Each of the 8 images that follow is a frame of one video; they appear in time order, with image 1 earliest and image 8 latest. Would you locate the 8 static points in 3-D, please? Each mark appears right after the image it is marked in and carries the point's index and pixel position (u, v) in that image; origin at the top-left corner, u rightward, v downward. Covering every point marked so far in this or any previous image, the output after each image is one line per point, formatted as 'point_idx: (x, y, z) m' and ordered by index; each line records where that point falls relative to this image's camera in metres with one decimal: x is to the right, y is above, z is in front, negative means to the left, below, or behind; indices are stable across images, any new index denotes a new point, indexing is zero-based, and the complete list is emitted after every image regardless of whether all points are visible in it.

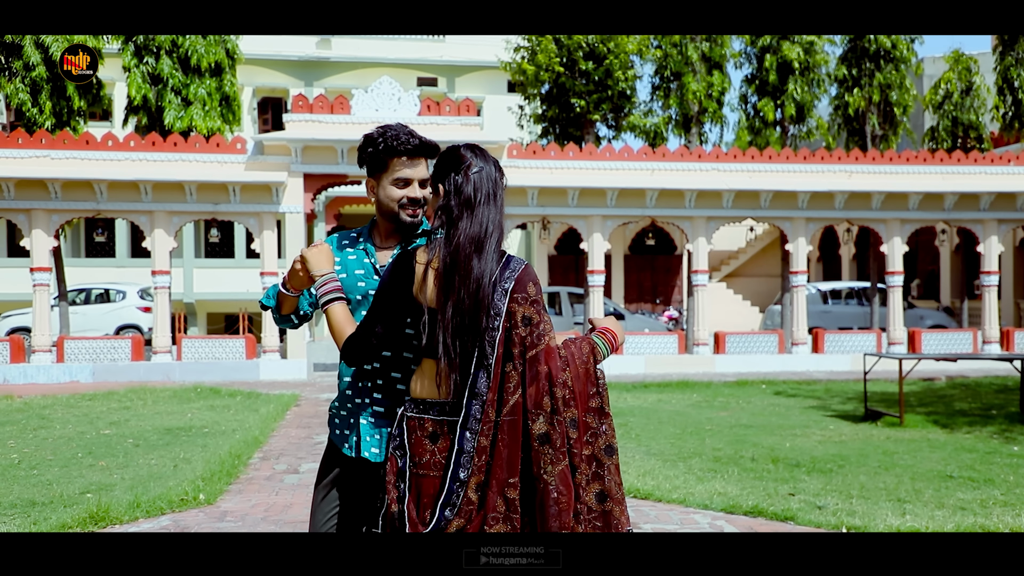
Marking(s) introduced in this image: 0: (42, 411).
0: (-5.1, -1.4, +9.6) m
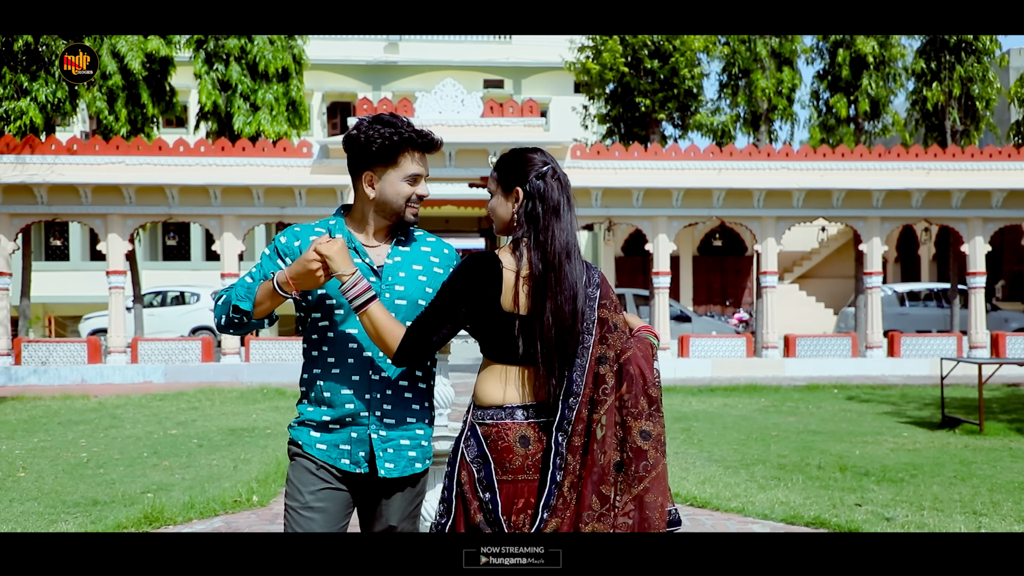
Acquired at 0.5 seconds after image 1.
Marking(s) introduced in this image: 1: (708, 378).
0: (-4.5, -1.4, +9.9) m
1: (+3.0, -1.4, +13.5) m
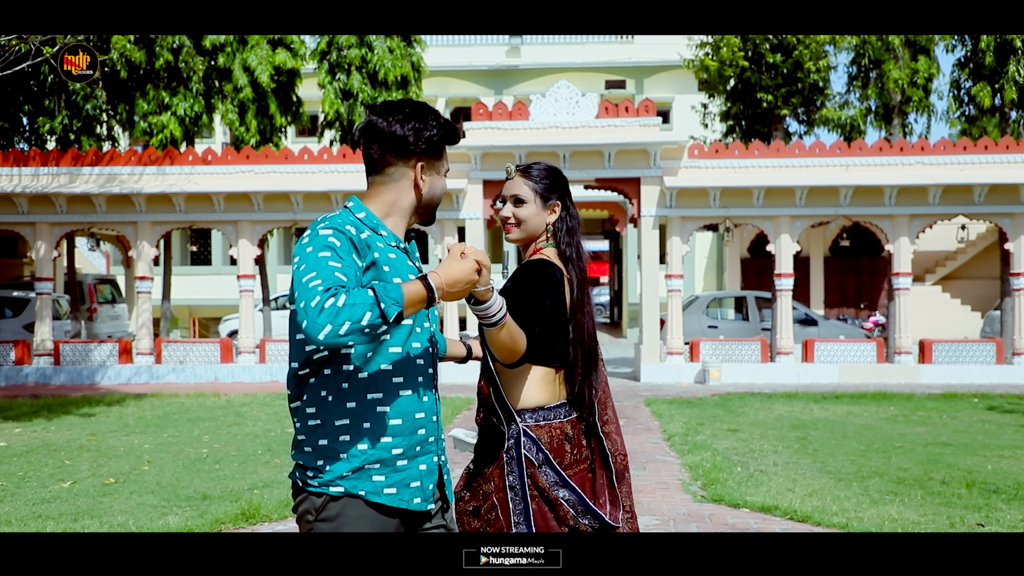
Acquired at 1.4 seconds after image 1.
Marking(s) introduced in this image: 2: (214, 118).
0: (-3.2, -1.4, +10.3) m
1: (+4.7, -1.4, +12.9) m
2: (-5.1, +2.9, +15.0) m
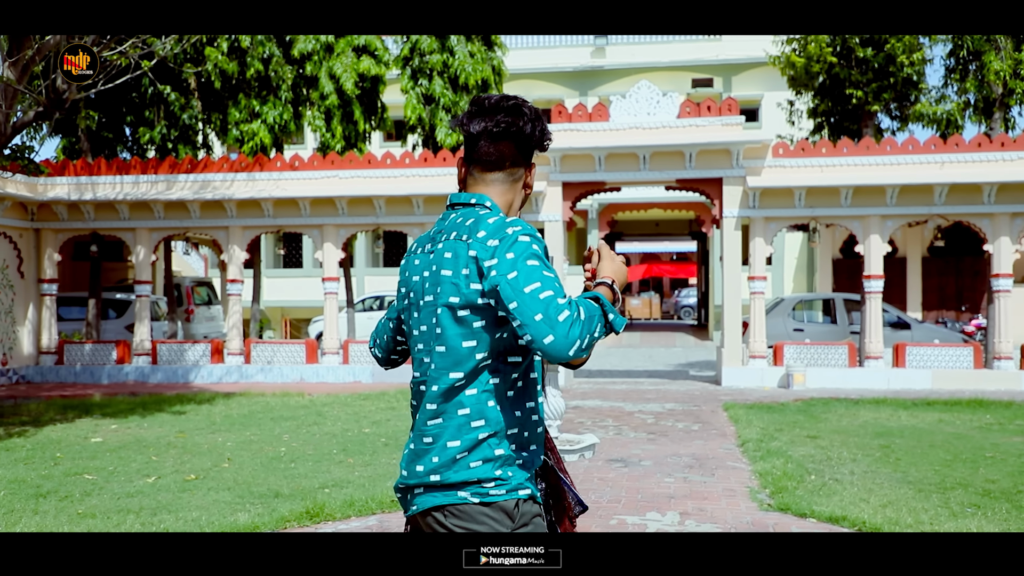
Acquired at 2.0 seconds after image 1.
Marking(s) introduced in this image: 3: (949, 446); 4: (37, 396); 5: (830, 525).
0: (-2.3, -1.5, +10.6) m
1: (+5.9, -1.4, +12.4) m
2: (-3.7, +2.9, +15.5) m
3: (+3.9, -1.4, +7.8) m
4: (-6.7, -1.5, +12.4) m
5: (+1.8, -1.3, +4.9) m
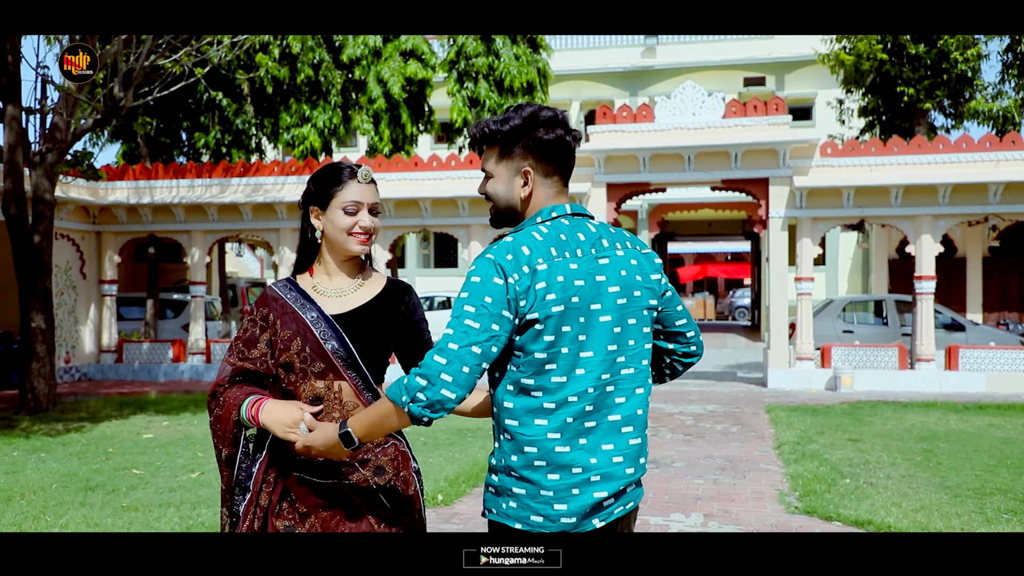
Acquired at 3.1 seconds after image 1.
0: (-1.8, -1.5, +10.8) m
1: (+6.4, -1.5, +12.0) m
2: (-2.9, +2.8, +15.7) m
3: (+4.2, -1.4, +7.6) m
4: (-6.1, -1.5, +12.9) m
5: (+1.9, -1.3, +4.8) m
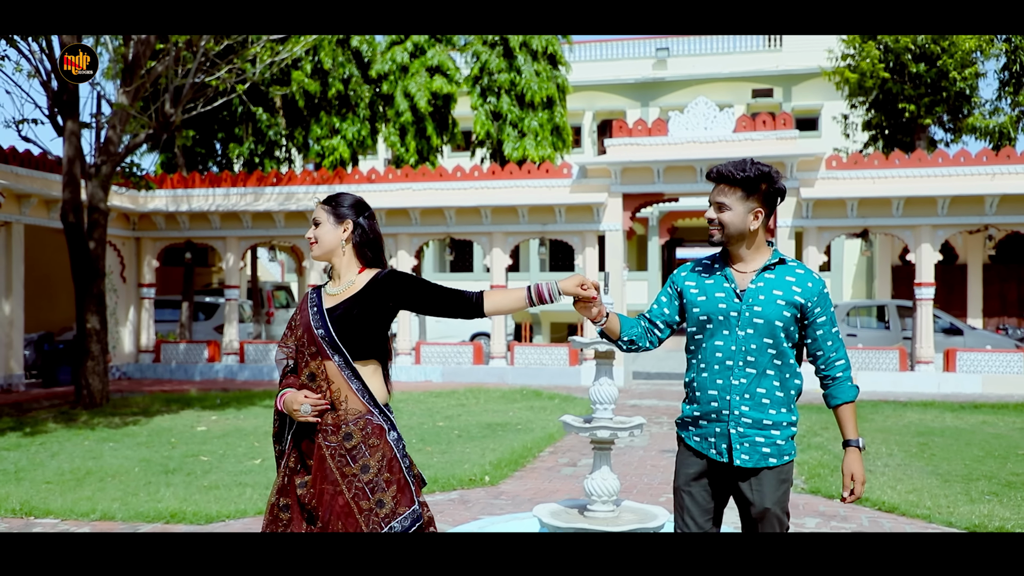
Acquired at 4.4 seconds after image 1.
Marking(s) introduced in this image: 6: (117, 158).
0: (-1.5, -1.5, +11.6) m
1: (+6.8, -1.6, +12.7) m
2: (-2.5, +2.8, +16.5) m
3: (+4.5, -1.5, +8.3) m
4: (-5.8, -1.6, +13.7) m
5: (+2.2, -1.4, +5.5) m
6: (-5.2, +1.7, +11.5) m
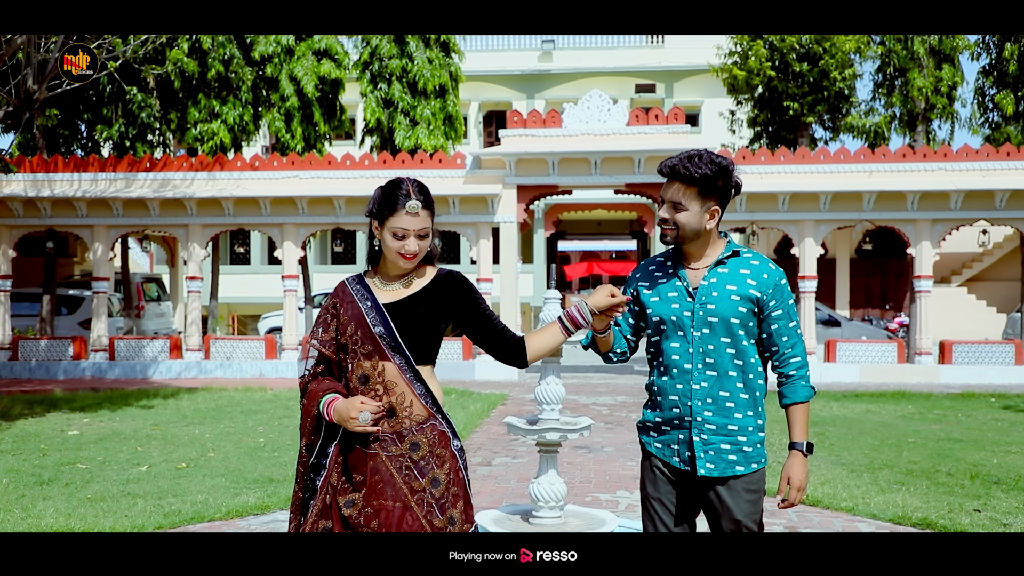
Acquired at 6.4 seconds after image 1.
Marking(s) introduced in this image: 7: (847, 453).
0: (-2.8, -1.4, +11.0) m
1: (+5.2, -1.4, +13.3) m
2: (-4.5, +2.9, +15.7) m
3: (+3.6, -1.4, +8.6) m
4: (-7.3, -1.5, +12.5) m
5: (+1.7, -1.3, +5.6) m
6: (-6.4, +1.8, +10.4) m
7: (+2.8, -1.4, +7.4) m
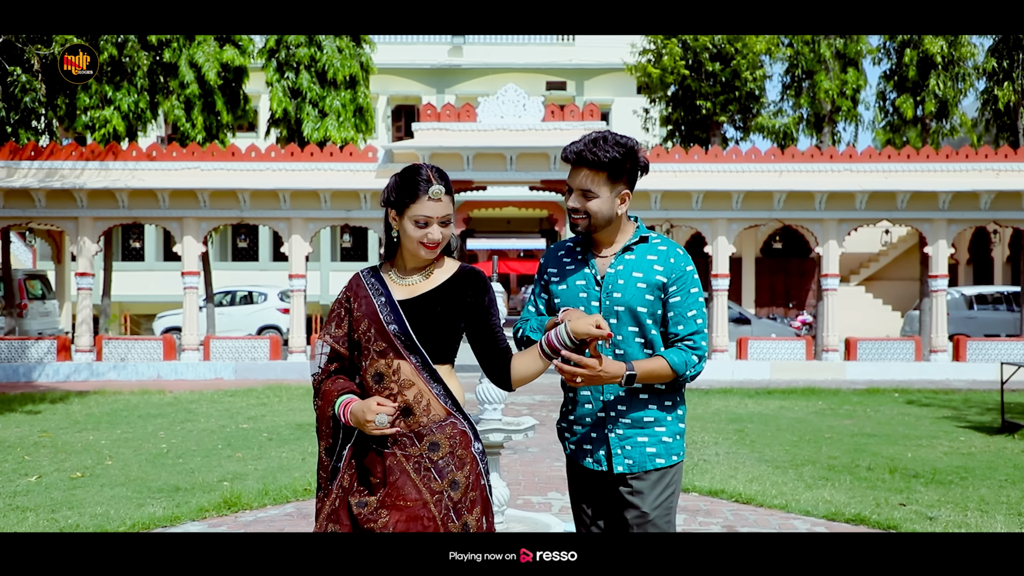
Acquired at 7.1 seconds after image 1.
0: (-3.8, -1.4, +10.4) m
1: (+3.9, -1.4, +13.5) m
2: (-6.0, +2.9, +14.9) m
3: (+2.8, -1.4, +8.7) m
4: (-8.5, -1.4, +11.4) m
5: (+1.2, -1.3, +5.4) m
6: (-7.3, +1.8, +9.4) m
7: (+2.2, -1.4, +7.4) m
